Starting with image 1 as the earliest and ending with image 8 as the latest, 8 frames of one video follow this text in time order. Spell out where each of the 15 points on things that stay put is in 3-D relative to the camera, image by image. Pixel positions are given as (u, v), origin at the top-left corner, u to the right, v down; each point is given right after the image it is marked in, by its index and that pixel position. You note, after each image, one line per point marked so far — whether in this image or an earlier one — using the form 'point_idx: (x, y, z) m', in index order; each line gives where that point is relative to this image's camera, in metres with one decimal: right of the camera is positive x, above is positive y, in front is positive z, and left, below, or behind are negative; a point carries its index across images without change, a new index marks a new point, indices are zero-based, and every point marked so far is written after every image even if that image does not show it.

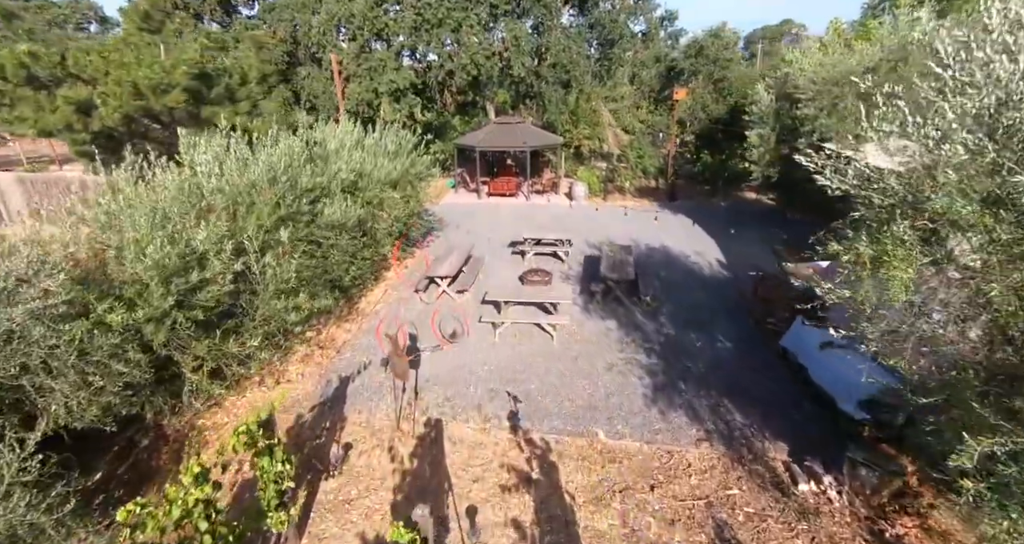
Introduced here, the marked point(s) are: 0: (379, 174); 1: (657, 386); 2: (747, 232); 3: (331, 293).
0: (-2.8, +2.0, +10.7) m
1: (+2.2, -1.7, +7.5) m
2: (+7.2, +1.1, +15.3) m
3: (-3.4, -0.4, +9.4) m
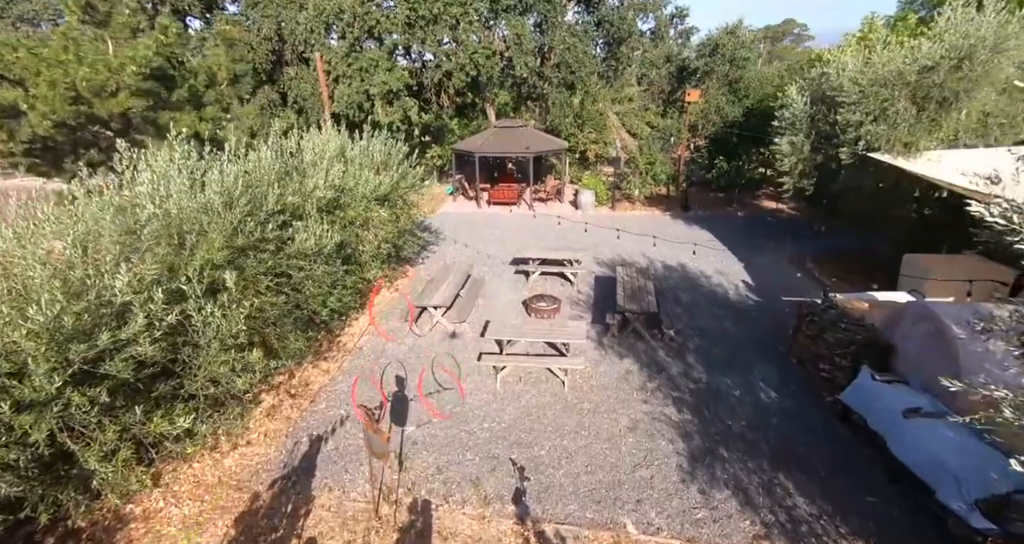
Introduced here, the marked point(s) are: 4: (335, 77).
0: (-2.8, +1.5, +9.4) m
1: (+2.2, -2.2, +6.1) m
2: (+7.2, +0.6, +14.0) m
3: (-3.3, -0.9, +8.0) m
4: (-6.5, +7.1, +18.1) m
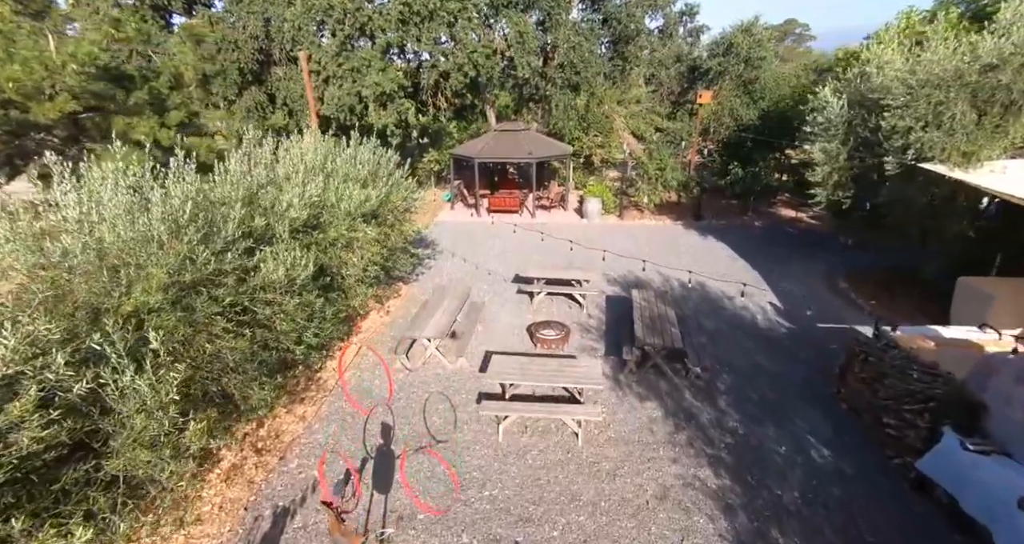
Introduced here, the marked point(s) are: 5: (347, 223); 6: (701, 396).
0: (-2.7, +1.1, +8.3) m
1: (+2.3, -2.7, +5.0) m
2: (+7.3, +0.2, +12.8) m
3: (-3.3, -1.4, +6.9) m
4: (-6.4, +6.6, +17.0) m
5: (-2.7, +0.8, +8.3) m
6: (+2.8, -1.8, +7.4) m
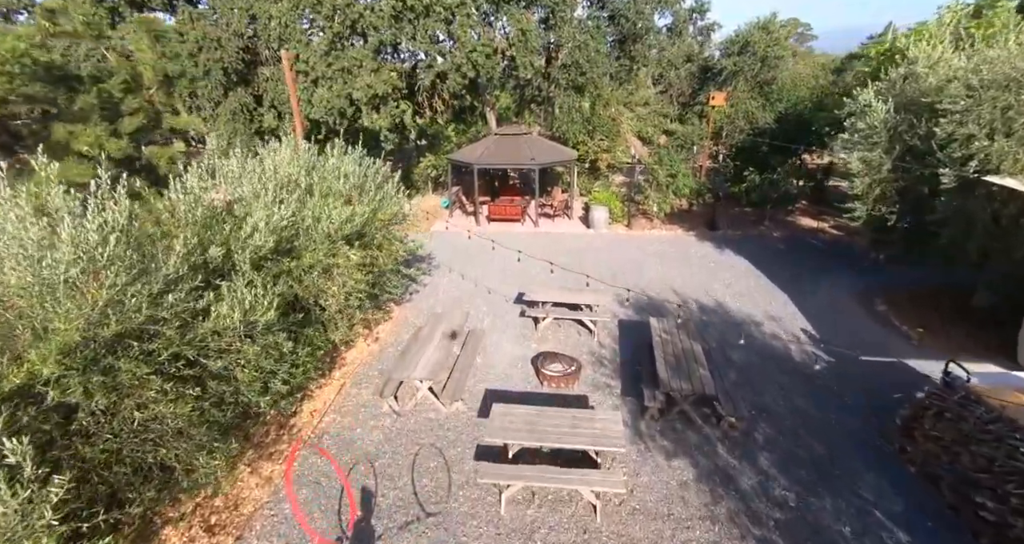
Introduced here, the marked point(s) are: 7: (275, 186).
0: (-2.6, +0.6, +7.2) m
1: (+2.3, -3.1, +3.9) m
2: (+7.4, -0.3, +11.7) m
3: (-3.2, -1.8, +5.8) m
4: (-6.4, +6.2, +15.9) m
5: (-2.7, +0.3, +7.2) m
6: (+2.9, -2.3, +6.3) m
7: (-3.5, +1.3, +7.3) m
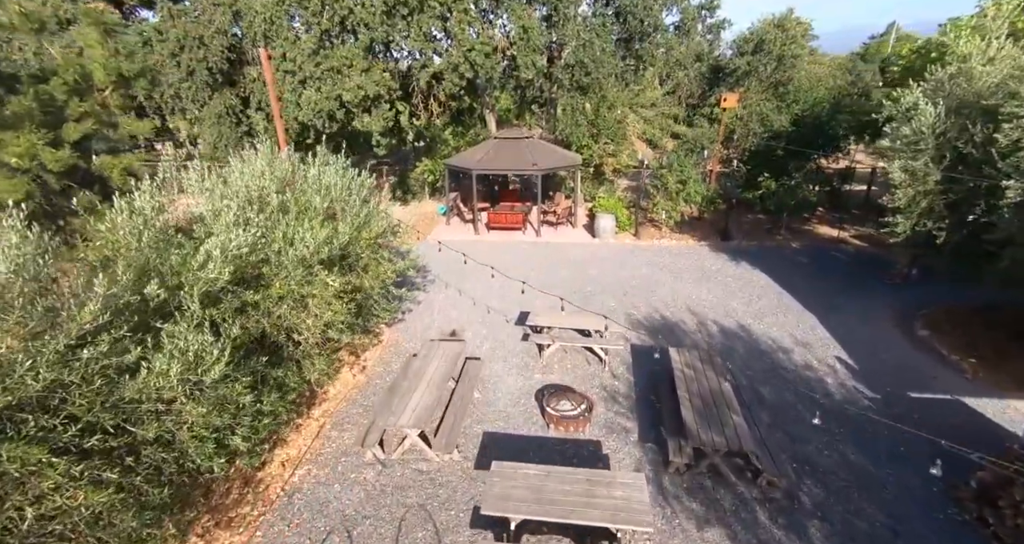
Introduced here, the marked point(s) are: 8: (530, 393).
0: (-2.6, +0.3, +6.2) m
1: (+2.4, -3.5, +2.9) m
2: (+7.4, -0.7, +10.8) m
3: (-3.2, -2.2, +4.8) m
4: (-6.3, +5.8, +15.0) m
5: (-2.6, 0.0, +6.2) m
6: (+2.9, -2.6, +5.3) m
7: (-3.4, +0.9, +6.3) m
8: (+0.3, -1.9, +8.0) m
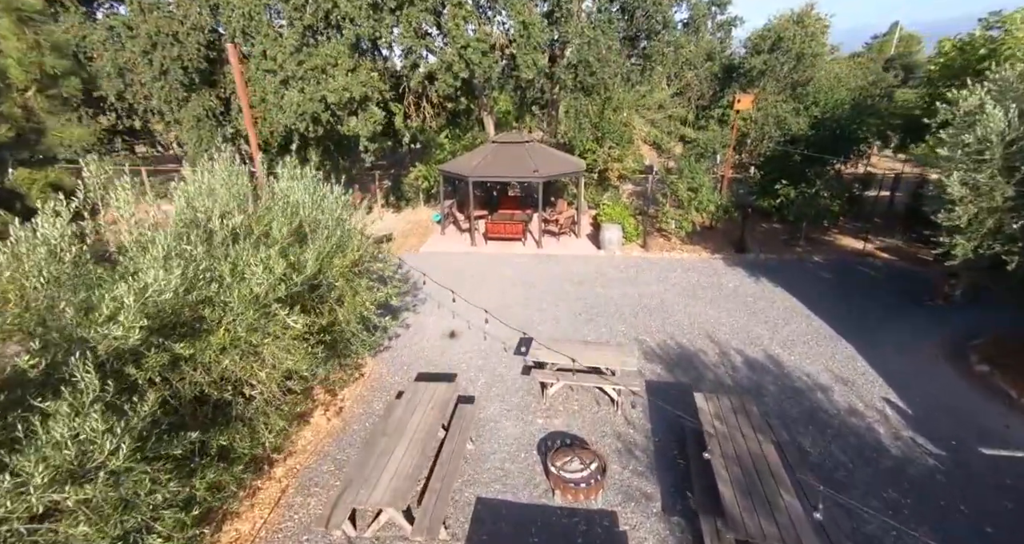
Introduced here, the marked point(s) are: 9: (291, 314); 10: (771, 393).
0: (-2.6, -0.2, +5.1) m
1: (+2.4, -3.9, +1.8) m
2: (+7.4, -1.1, +9.6) m
3: (-3.2, -2.6, +3.7) m
4: (-6.4, +5.4, +13.8) m
5: (-2.6, -0.5, +5.0) m
6: (+2.9, -3.1, +4.2) m
7: (-3.4, +0.5, +5.2) m
8: (+0.3, -2.3, +6.8) m
9: (-2.3, -0.4, +5.3) m
10: (+4.0, -1.8, +7.6) m
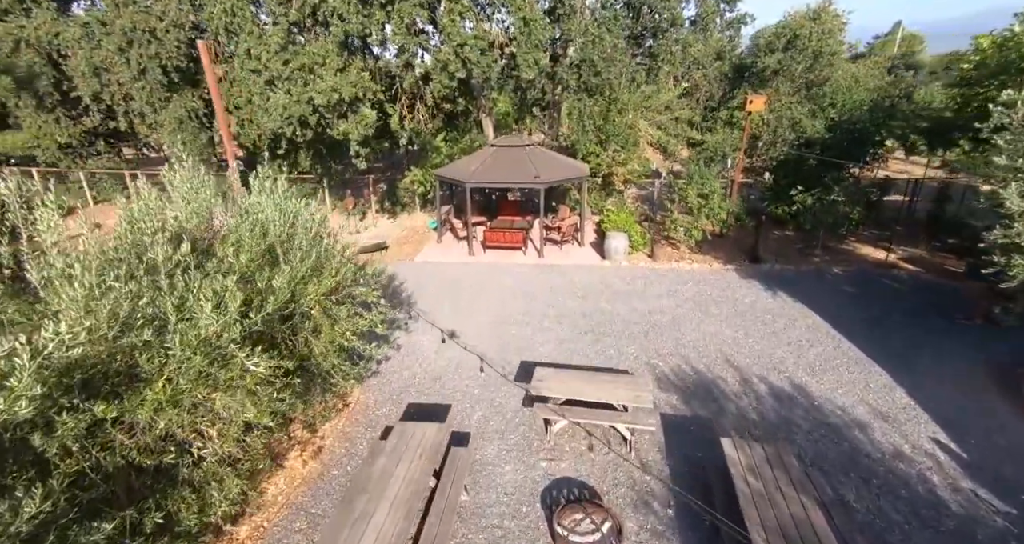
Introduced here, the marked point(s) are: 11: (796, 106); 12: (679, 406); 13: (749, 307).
0: (-2.6, -0.5, +4.2) m
1: (+2.4, -4.2, +0.9) m
2: (+7.4, -1.4, +8.8) m
3: (-3.2, -2.9, +2.8) m
4: (-6.4, +5.0, +13.0) m
5: (-2.6, -0.8, +4.2) m
6: (+2.9, -3.4, +3.3) m
7: (-3.4, +0.1, +4.3) m
8: (+0.3, -2.6, +6.0) m
9: (-2.3, -0.8, +4.4) m
10: (+4.0, -2.1, +6.8) m
11: (+8.7, +5.1, +15.3) m
12: (+2.5, -1.9, +7.6) m
13: (+5.3, -0.8, +11.1) m
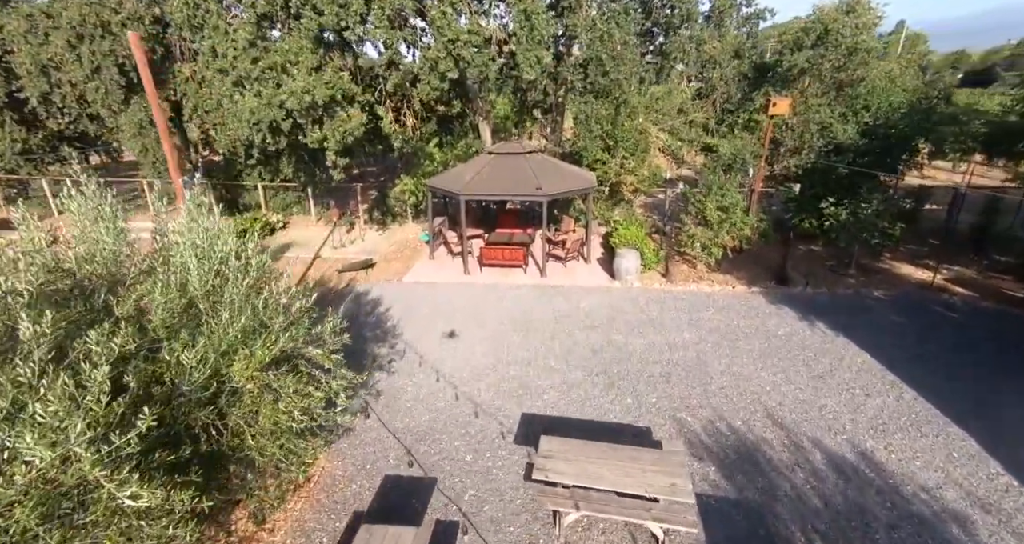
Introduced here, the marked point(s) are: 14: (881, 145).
0: (-2.6, -1.0, +2.7) m
1: (+2.4, -4.7, -0.6) m
2: (+7.4, -1.9, +7.3) m
3: (-3.2, -3.5, +1.3) m
4: (-6.4, +4.5, +11.5) m
5: (-2.6, -1.3, +2.7) m
6: (+2.9, -3.9, +1.8) m
7: (-3.4, -0.4, +2.8) m
8: (+0.3, -3.2, +4.5) m
9: (-2.3, -1.3, +2.9) m
10: (+4.0, -2.7, +5.3) m
11: (+8.6, +4.6, +13.8) m
12: (+2.5, -2.5, +6.1) m
13: (+5.3, -1.3, +9.6) m
14: (+9.2, +3.2, +12.2) m
